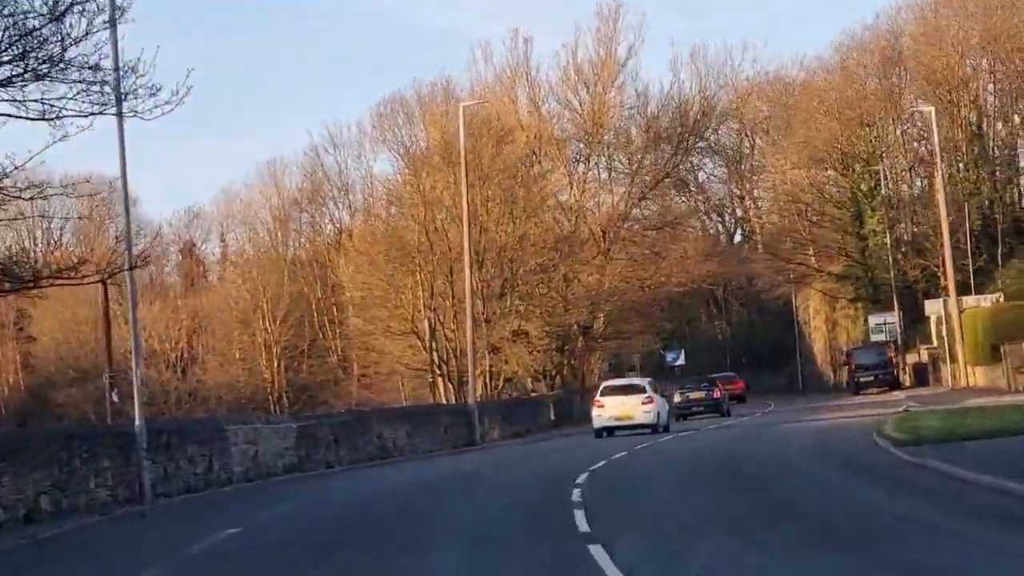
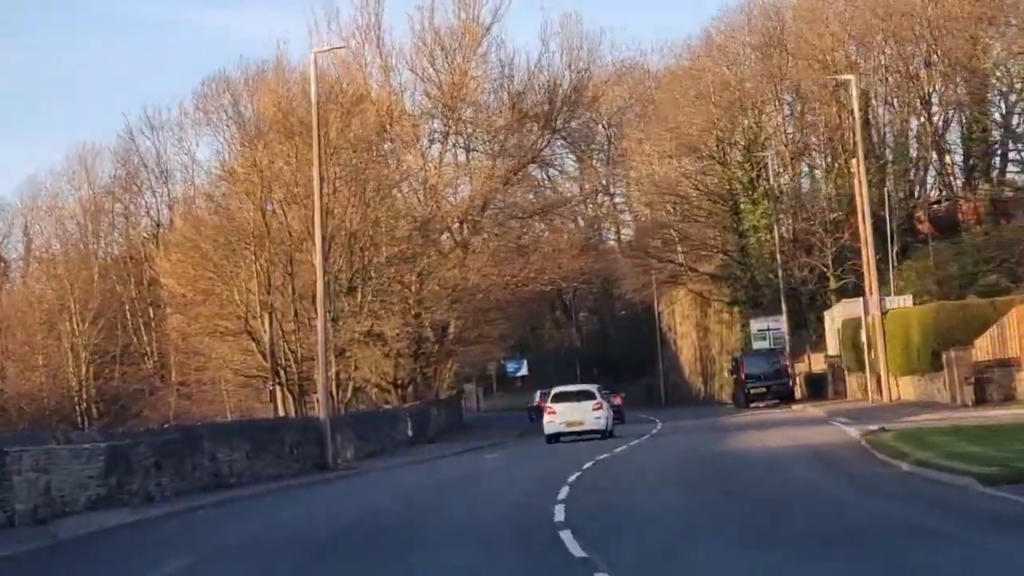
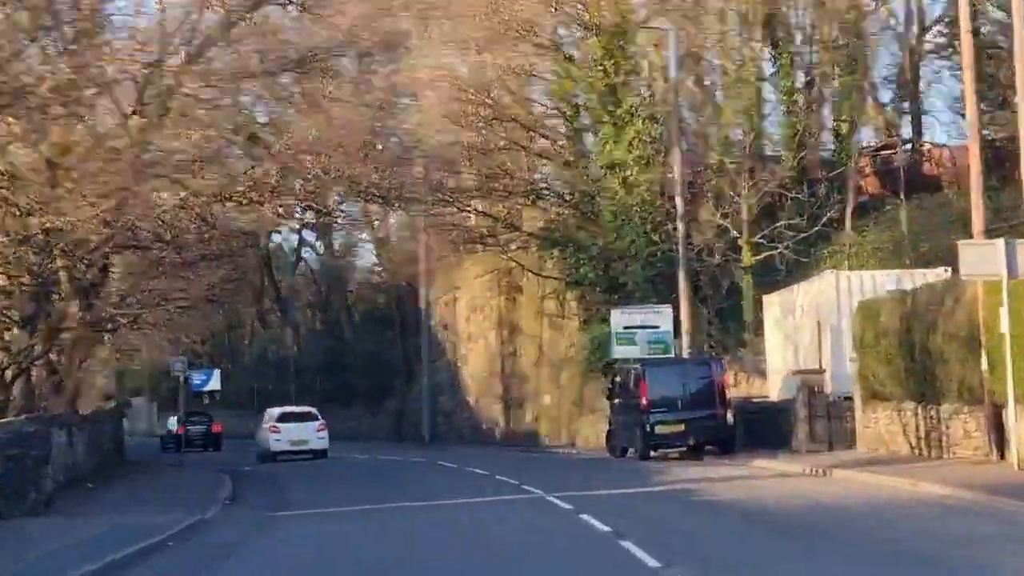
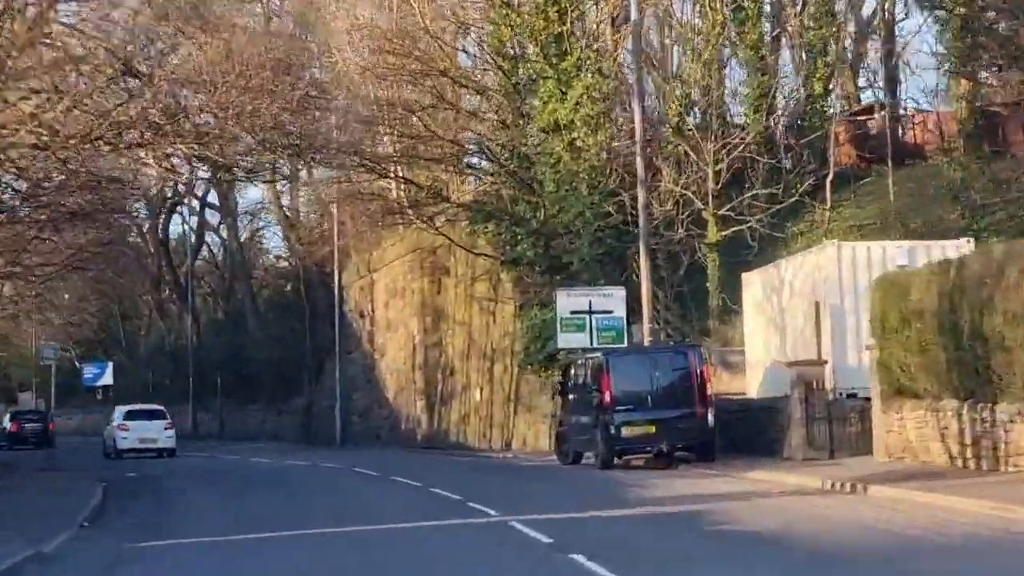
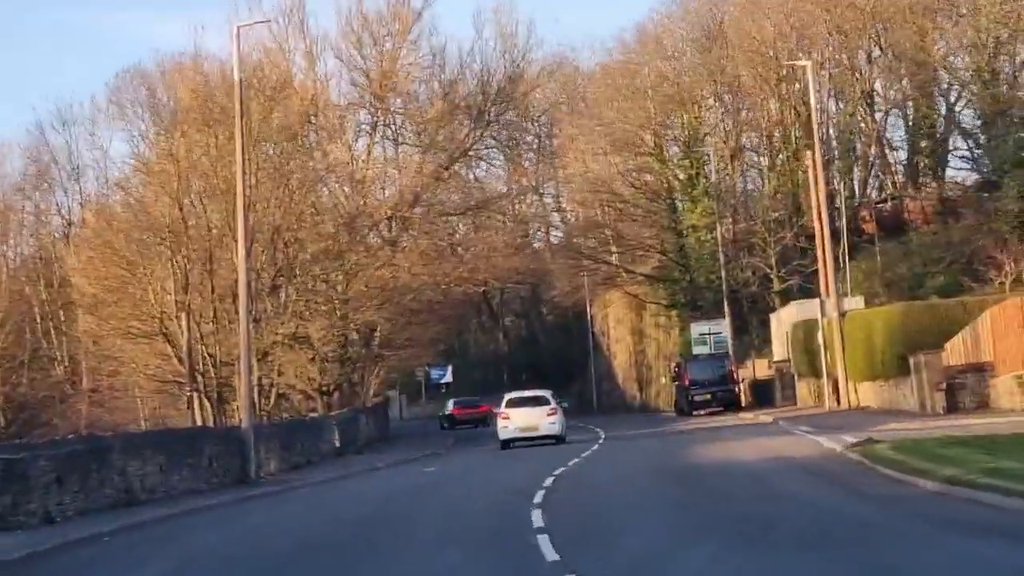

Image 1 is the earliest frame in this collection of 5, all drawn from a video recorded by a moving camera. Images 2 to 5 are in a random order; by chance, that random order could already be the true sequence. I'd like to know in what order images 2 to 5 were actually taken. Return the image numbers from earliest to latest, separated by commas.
2, 5, 3, 4
